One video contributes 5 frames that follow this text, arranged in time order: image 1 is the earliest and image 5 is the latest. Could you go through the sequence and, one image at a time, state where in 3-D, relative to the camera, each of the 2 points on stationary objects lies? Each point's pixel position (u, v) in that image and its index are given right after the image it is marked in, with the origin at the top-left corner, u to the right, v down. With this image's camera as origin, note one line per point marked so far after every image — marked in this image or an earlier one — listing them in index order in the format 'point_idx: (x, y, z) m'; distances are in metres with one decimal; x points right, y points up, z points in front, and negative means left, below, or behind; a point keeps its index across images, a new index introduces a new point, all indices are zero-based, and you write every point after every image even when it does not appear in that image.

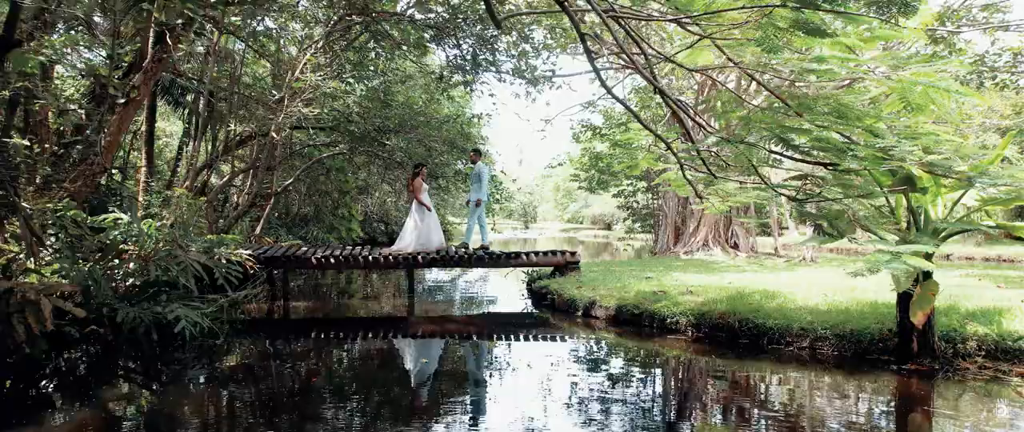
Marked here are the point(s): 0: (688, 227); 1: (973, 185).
0: (+3.6, -0.2, +13.6) m
1: (+2.8, +0.2, +4.1) m
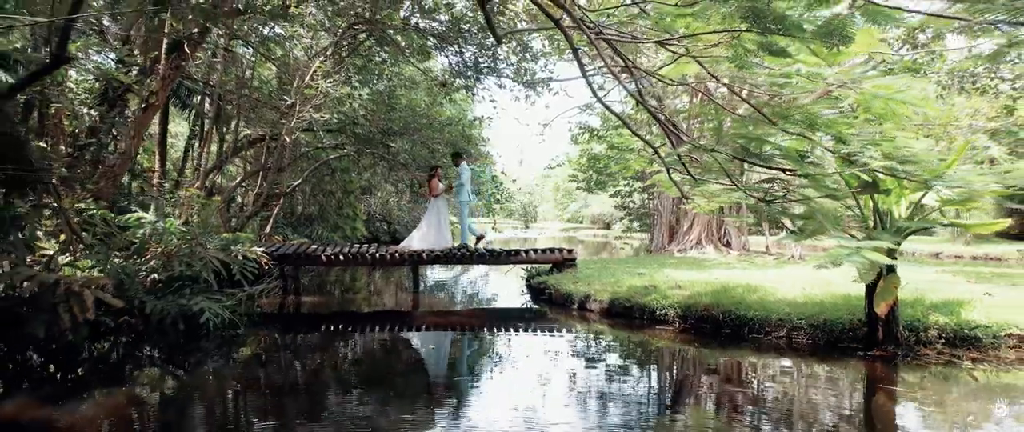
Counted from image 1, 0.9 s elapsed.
0: (+3.6, -0.2, +14.0) m
1: (+2.8, +0.2, +4.5) m
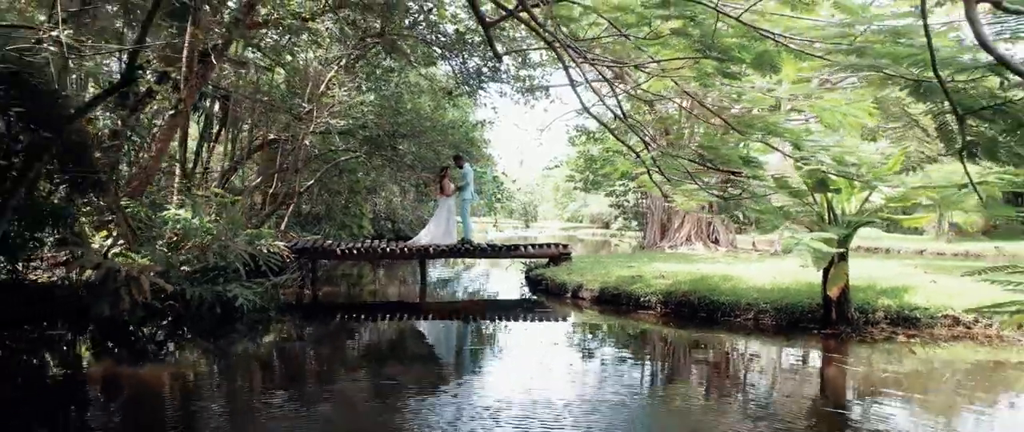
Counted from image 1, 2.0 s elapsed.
0: (+3.6, -0.2, +14.7) m
1: (+2.8, +0.2, +5.2) m
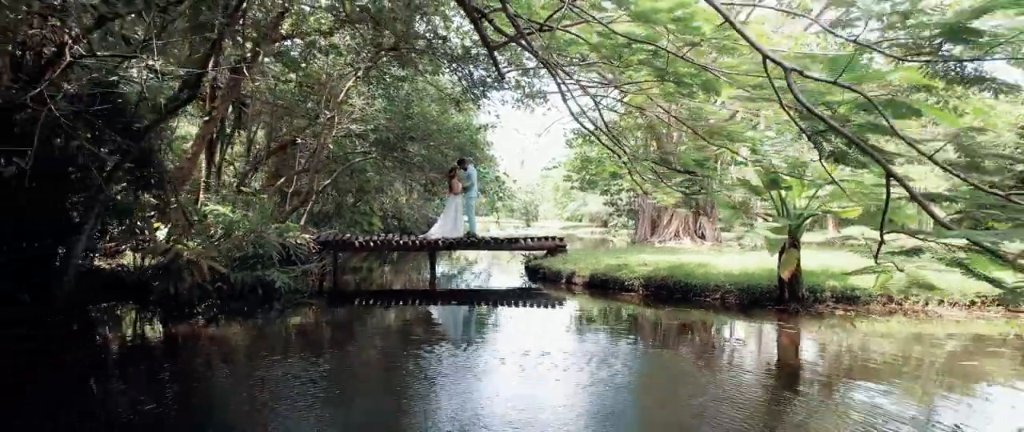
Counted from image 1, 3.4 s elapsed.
0: (+3.6, -0.1, +15.7) m
1: (+2.8, +0.3, +6.1) m
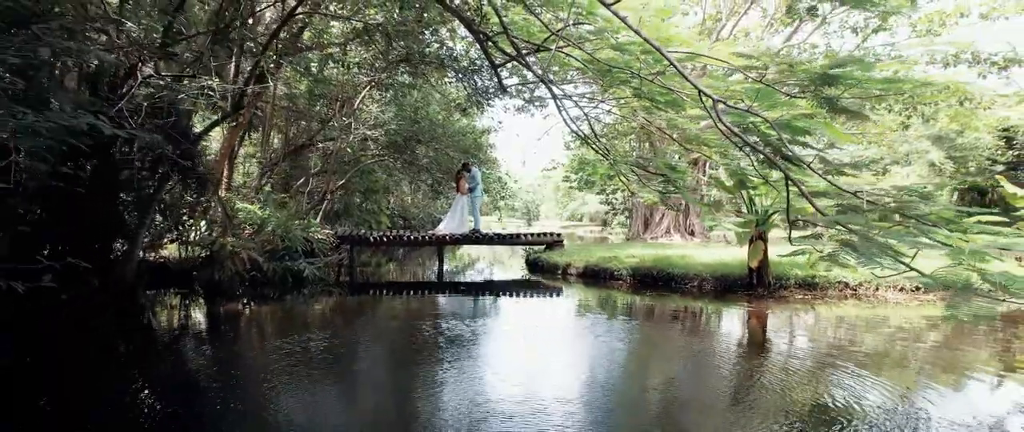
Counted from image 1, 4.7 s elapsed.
0: (+3.7, -0.1, +16.6) m
1: (+2.8, +0.3, +7.0) m
